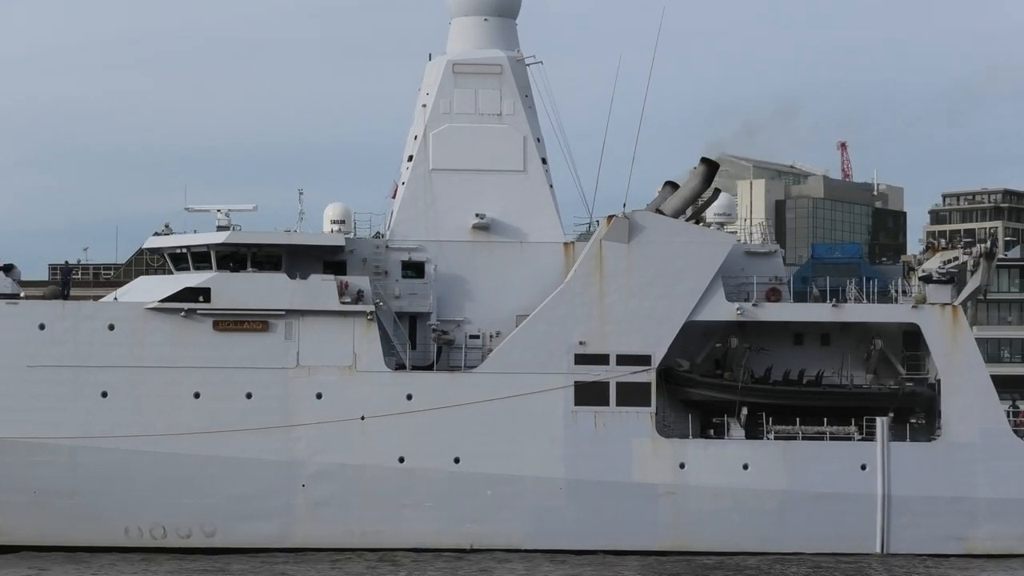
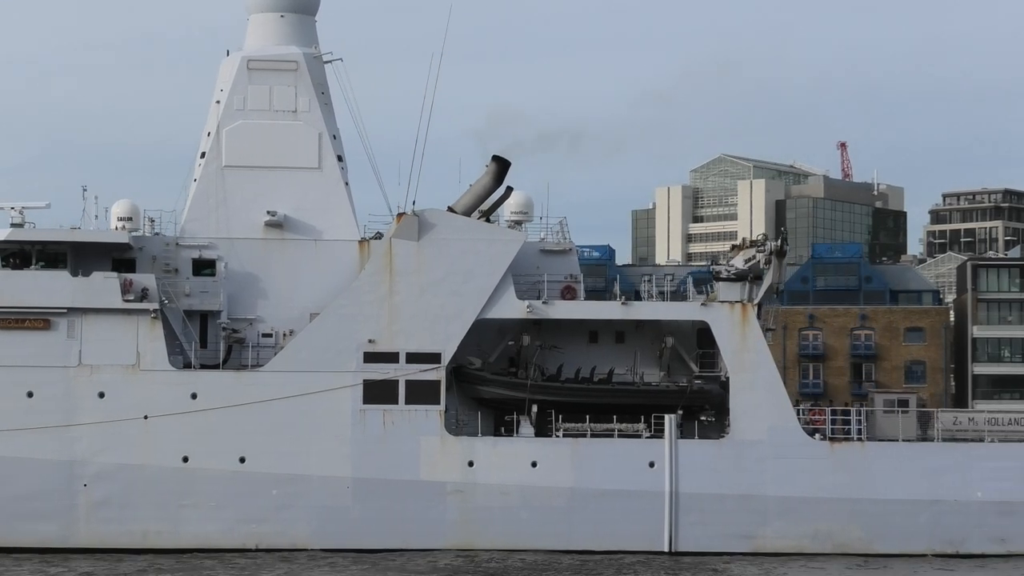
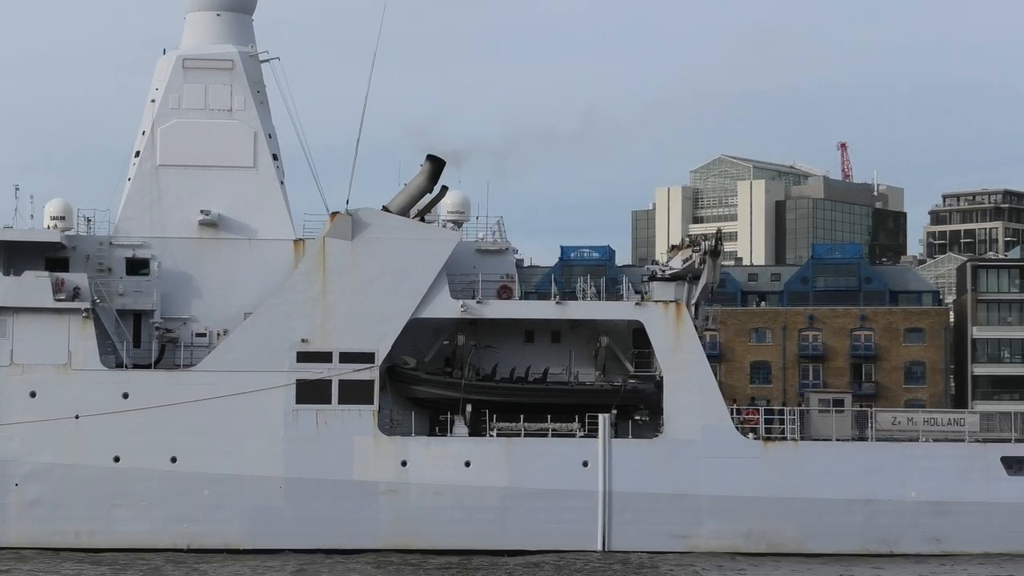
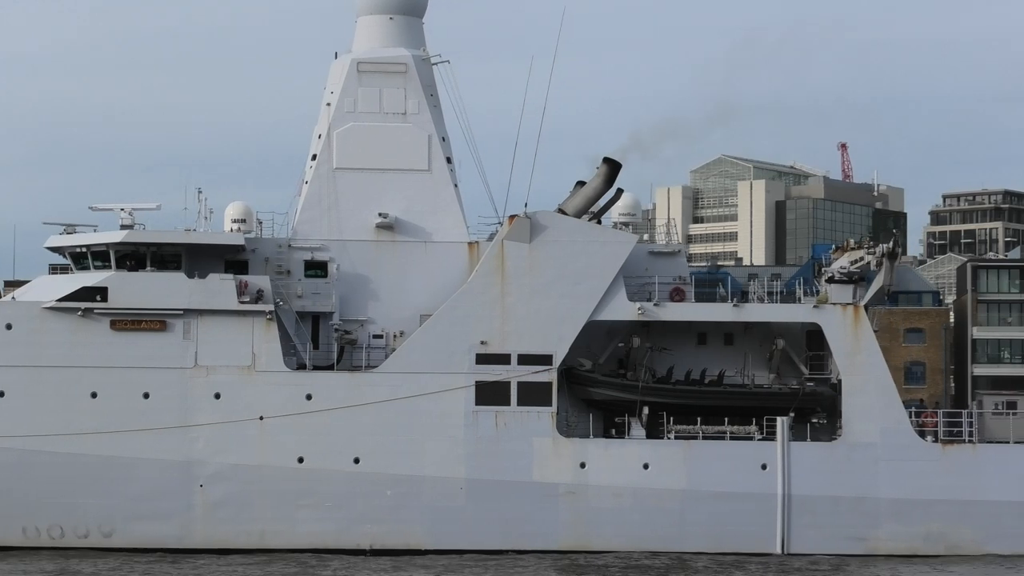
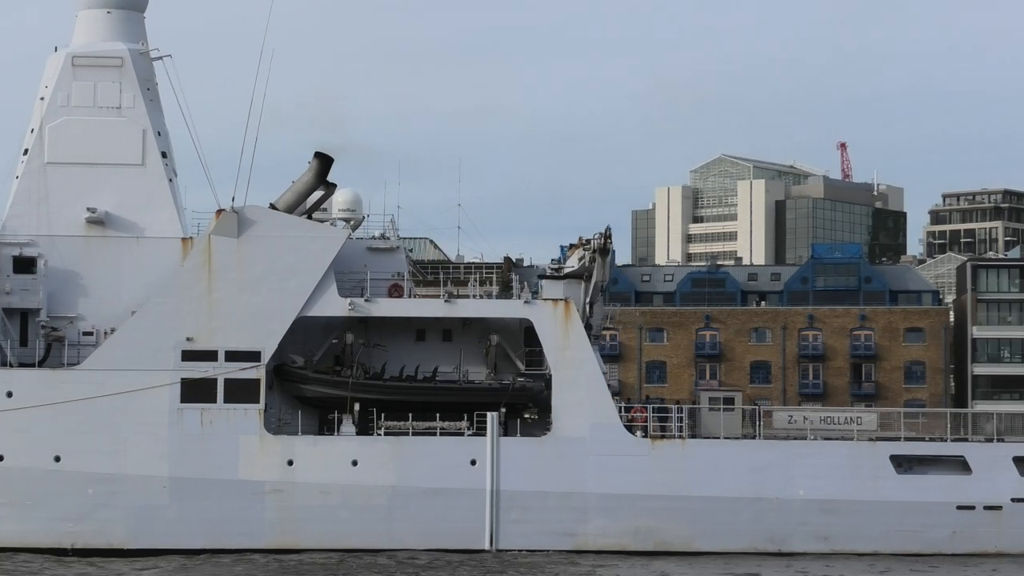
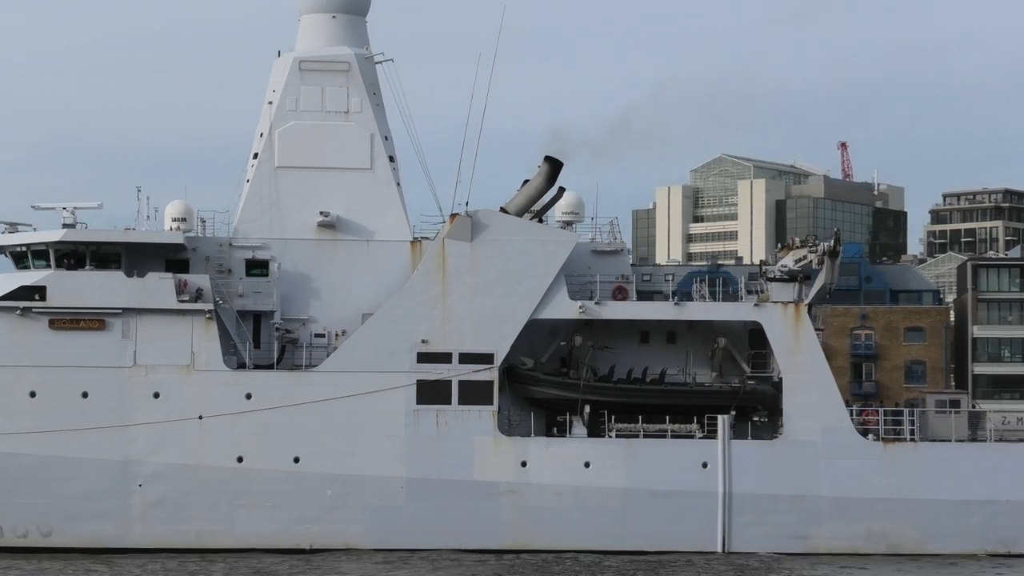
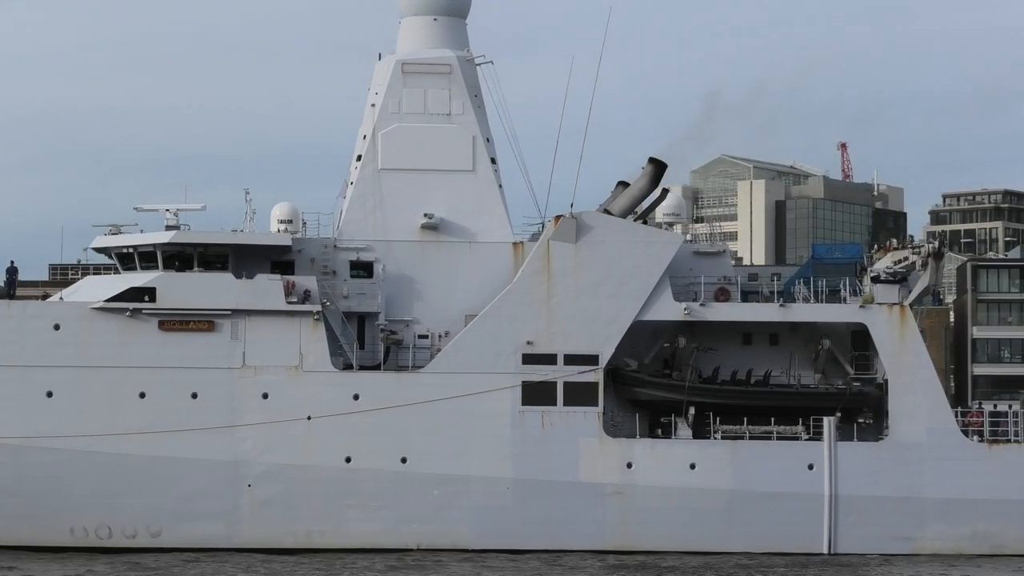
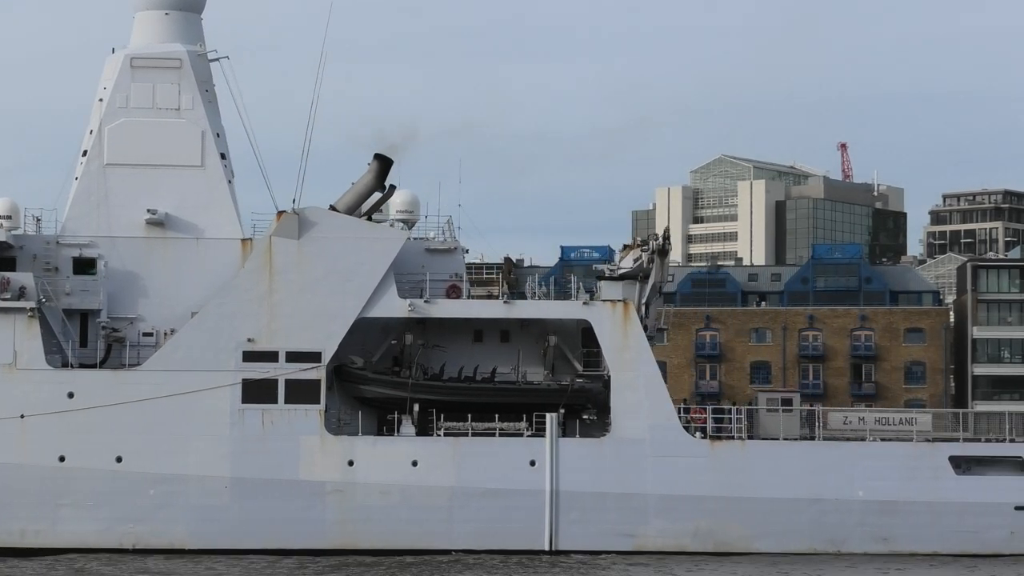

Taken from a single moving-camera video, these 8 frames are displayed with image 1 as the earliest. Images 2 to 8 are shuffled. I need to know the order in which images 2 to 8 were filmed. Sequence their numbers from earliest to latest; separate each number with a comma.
7, 4, 6, 2, 3, 8, 5
